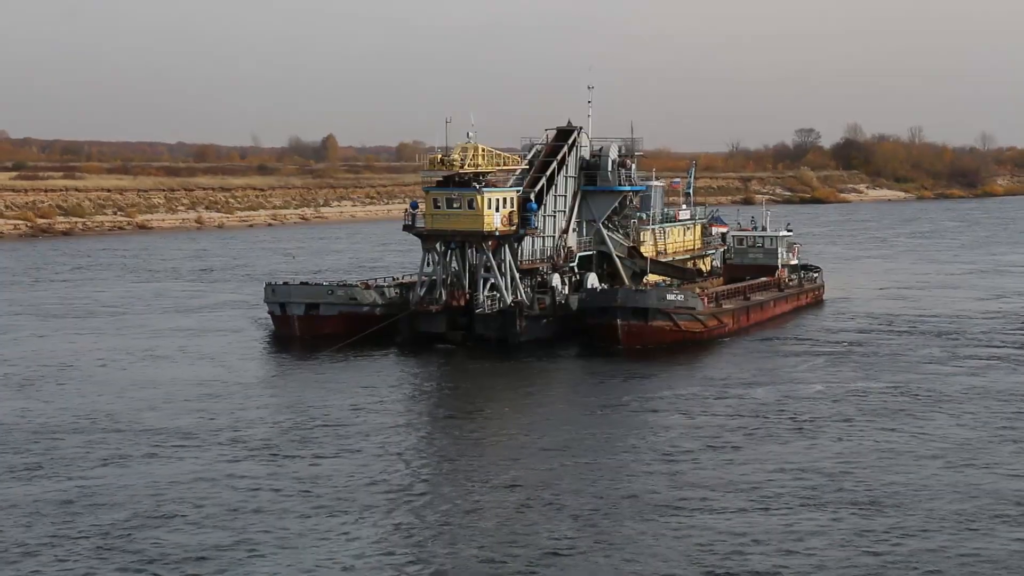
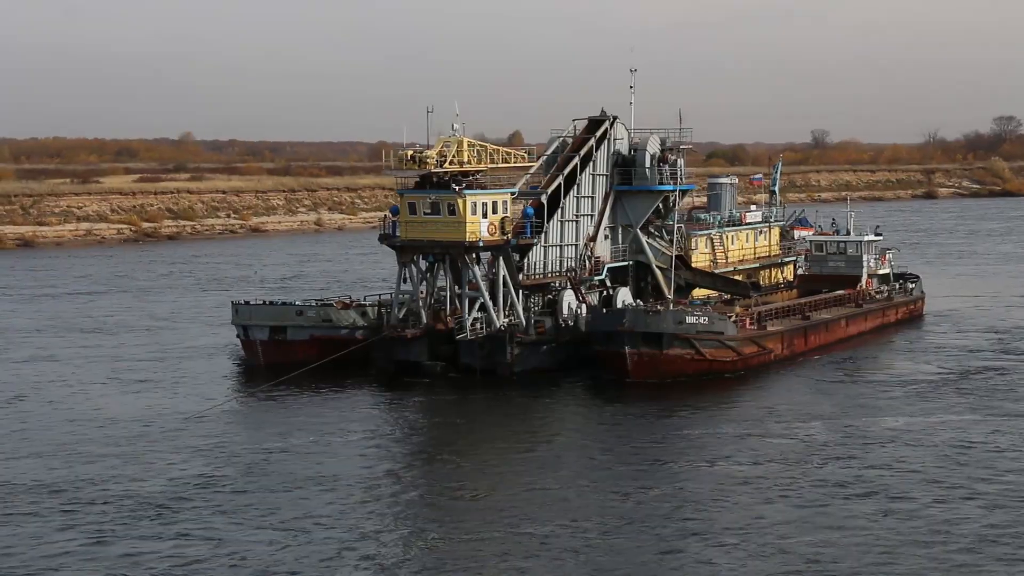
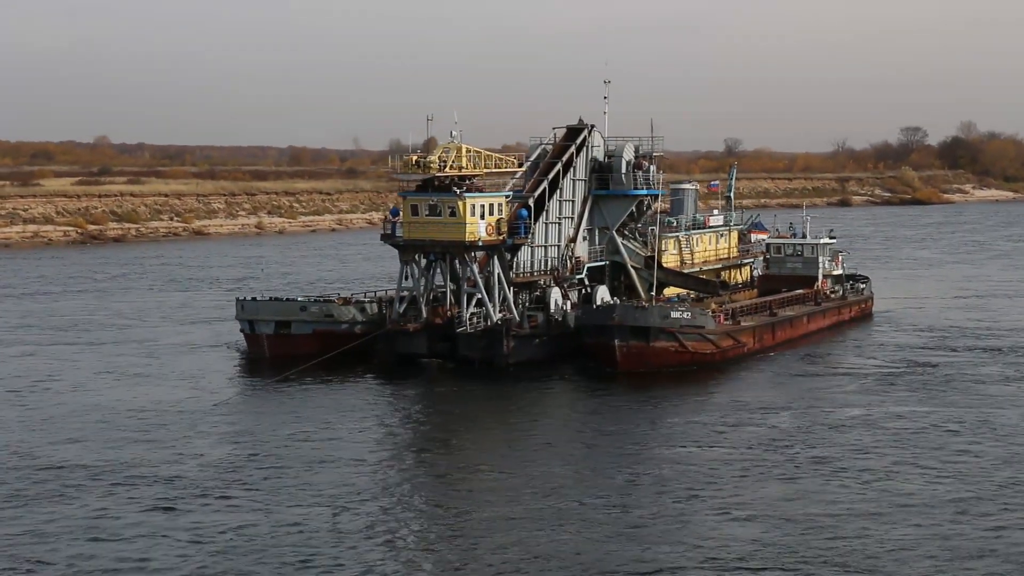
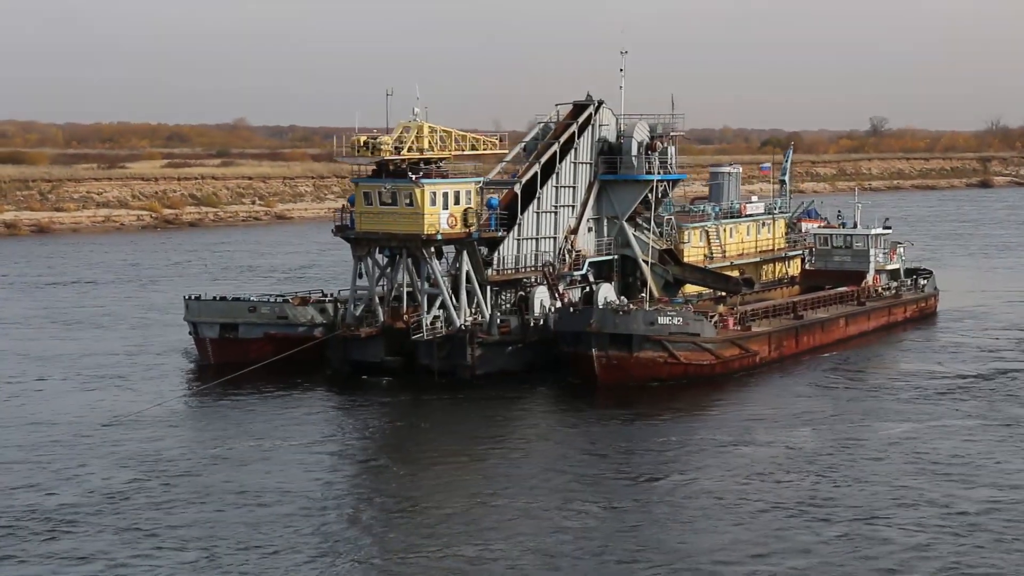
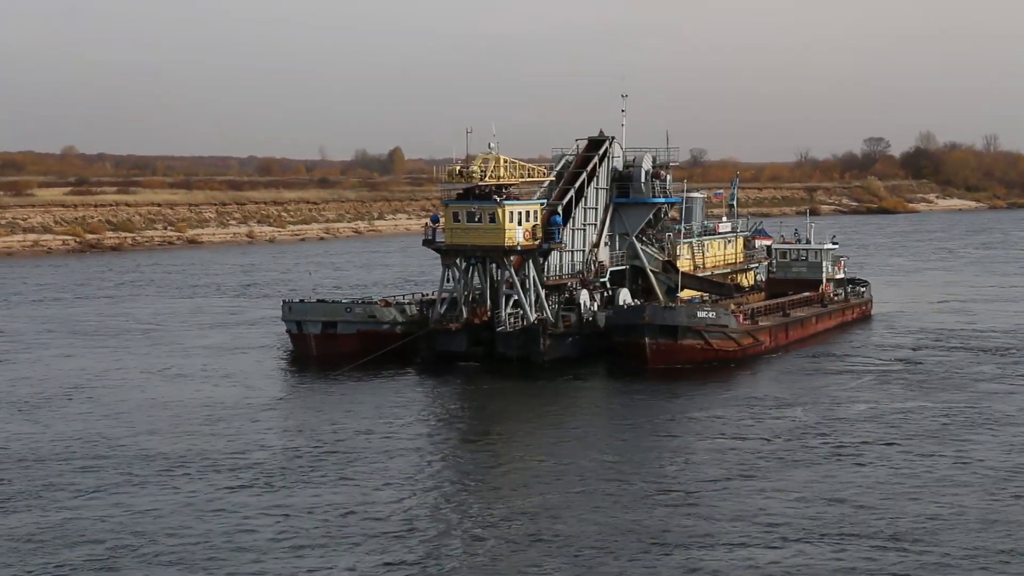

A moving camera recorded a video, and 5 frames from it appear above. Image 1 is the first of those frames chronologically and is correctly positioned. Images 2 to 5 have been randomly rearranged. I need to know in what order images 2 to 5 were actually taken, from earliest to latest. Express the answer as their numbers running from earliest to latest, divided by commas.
5, 3, 2, 4
